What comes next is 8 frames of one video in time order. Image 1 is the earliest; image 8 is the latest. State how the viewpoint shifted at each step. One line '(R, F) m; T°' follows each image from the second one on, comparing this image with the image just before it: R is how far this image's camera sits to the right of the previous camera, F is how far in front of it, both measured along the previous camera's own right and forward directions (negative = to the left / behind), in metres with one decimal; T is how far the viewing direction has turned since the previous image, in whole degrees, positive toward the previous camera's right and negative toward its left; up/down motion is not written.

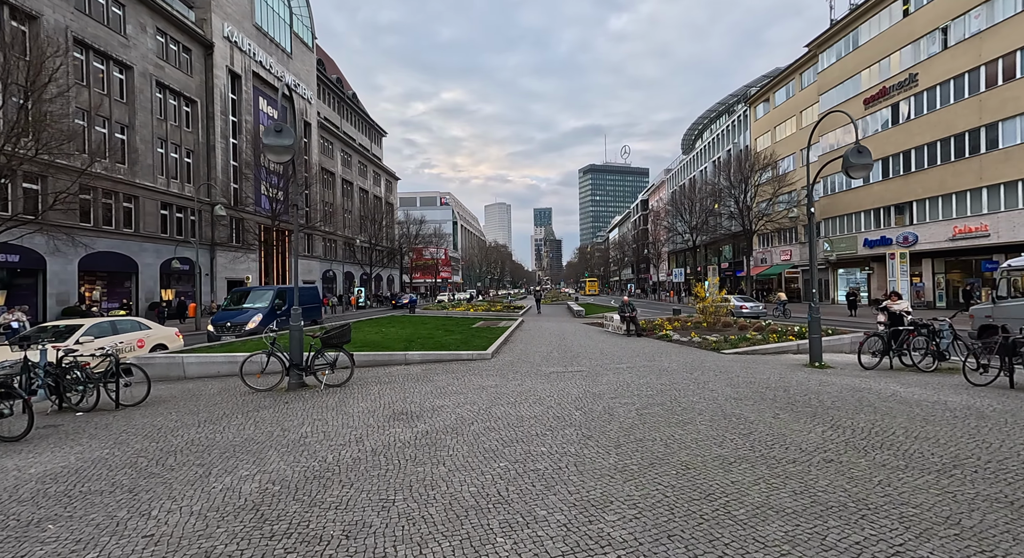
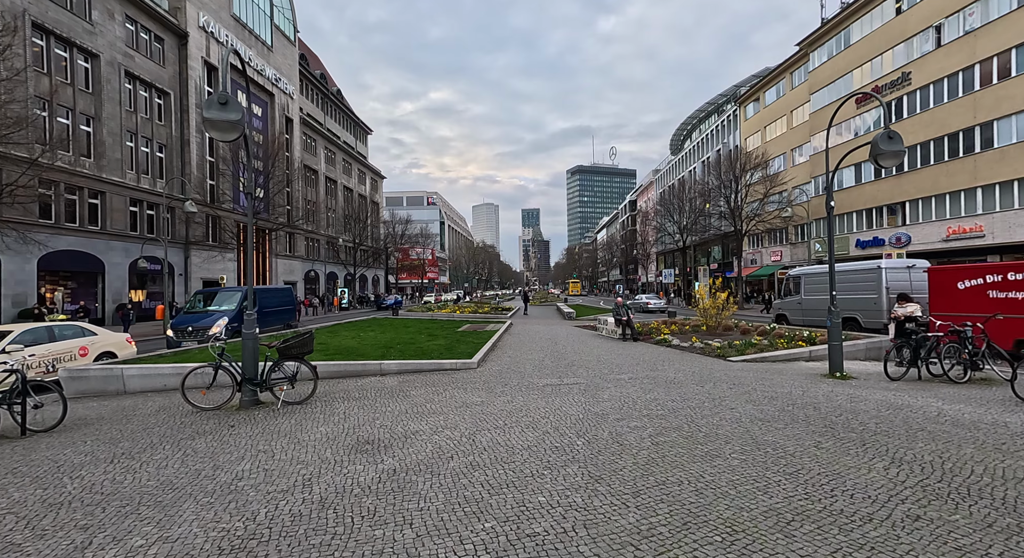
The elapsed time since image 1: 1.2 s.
(0.0, +1.1) m; +1°
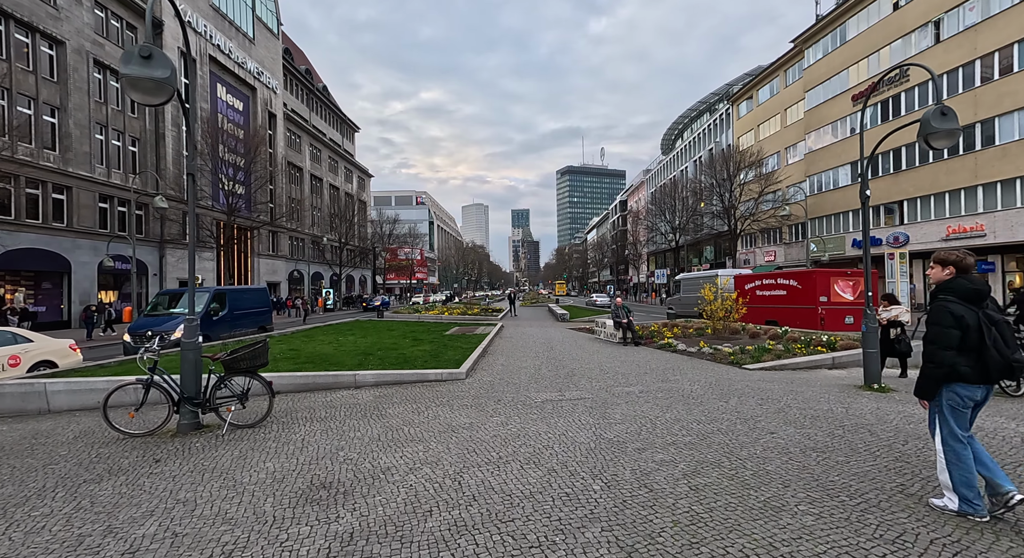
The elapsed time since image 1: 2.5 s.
(-0.1, +1.2) m; +1°
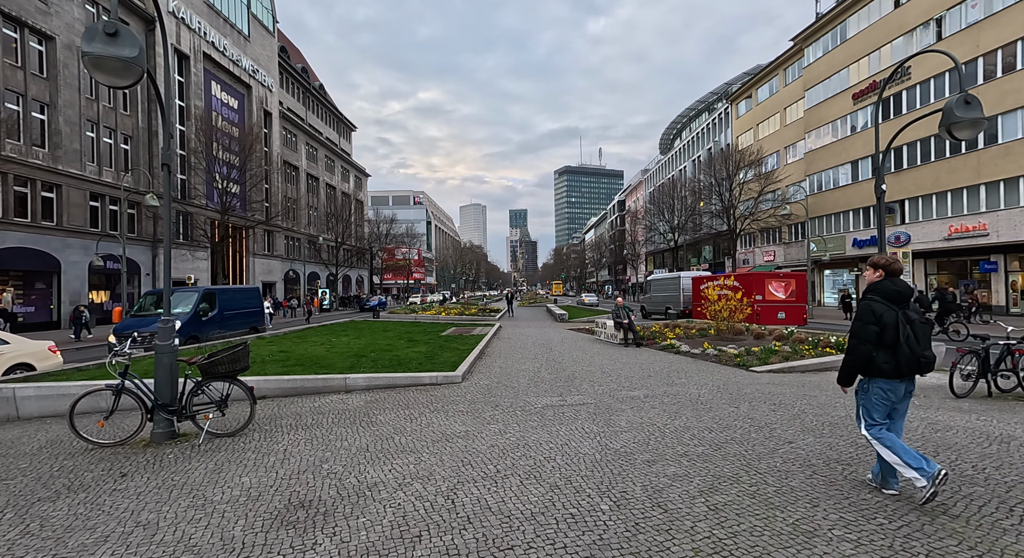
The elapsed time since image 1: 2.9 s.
(0.0, +0.4) m; 0°
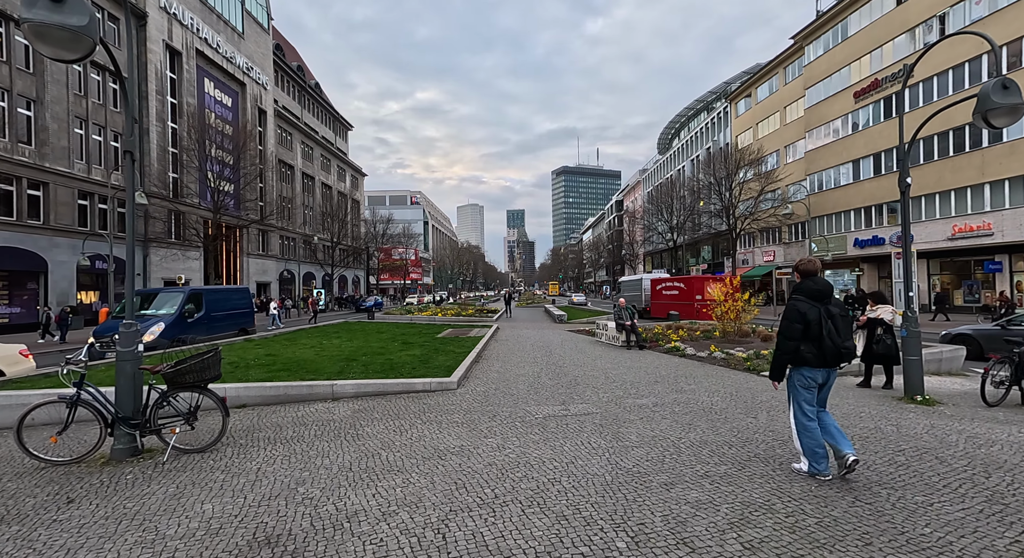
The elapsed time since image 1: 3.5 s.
(0.0, +0.6) m; 0°
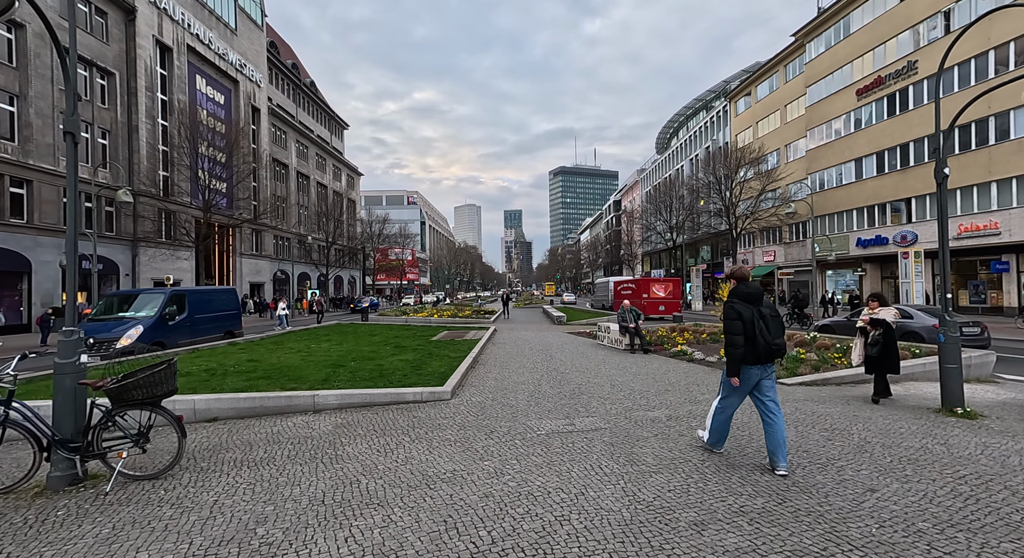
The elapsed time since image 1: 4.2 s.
(0.0, +0.7) m; 0°
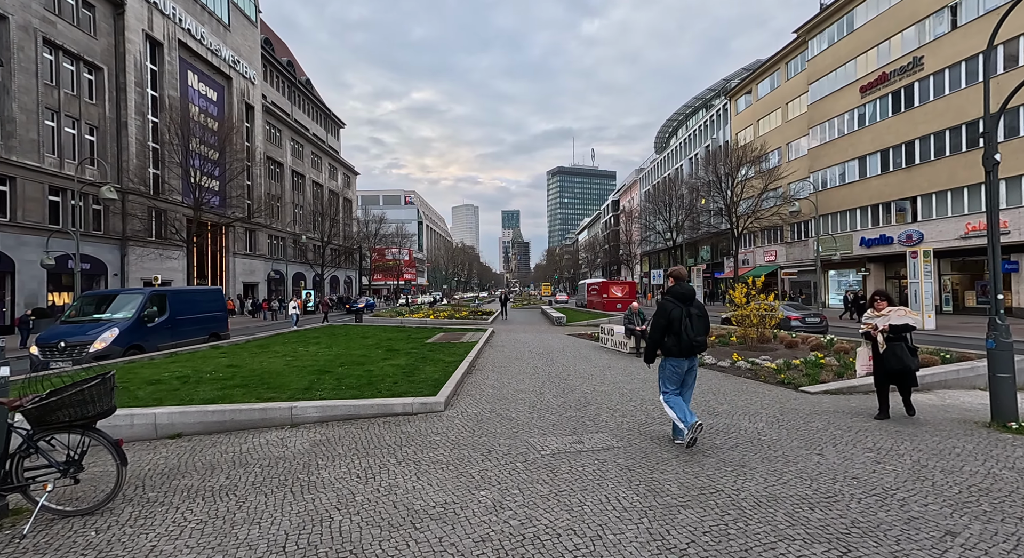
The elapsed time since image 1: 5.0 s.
(0.0, +0.7) m; 0°
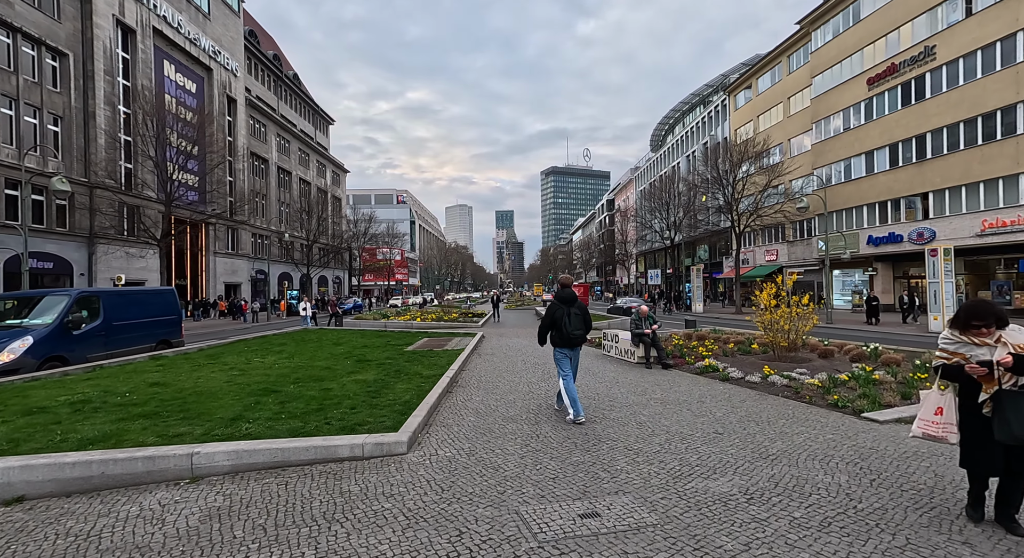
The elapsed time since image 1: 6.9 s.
(+0.1, +1.8) m; +1°
